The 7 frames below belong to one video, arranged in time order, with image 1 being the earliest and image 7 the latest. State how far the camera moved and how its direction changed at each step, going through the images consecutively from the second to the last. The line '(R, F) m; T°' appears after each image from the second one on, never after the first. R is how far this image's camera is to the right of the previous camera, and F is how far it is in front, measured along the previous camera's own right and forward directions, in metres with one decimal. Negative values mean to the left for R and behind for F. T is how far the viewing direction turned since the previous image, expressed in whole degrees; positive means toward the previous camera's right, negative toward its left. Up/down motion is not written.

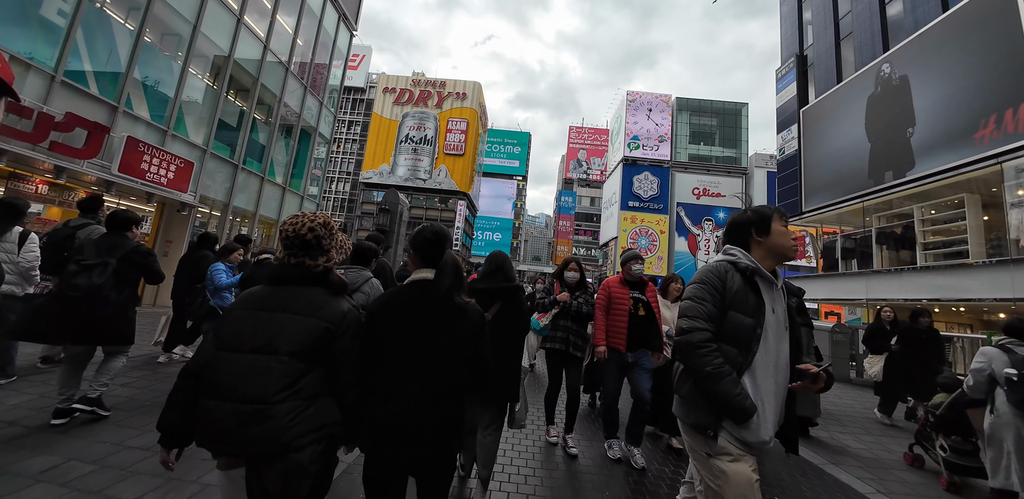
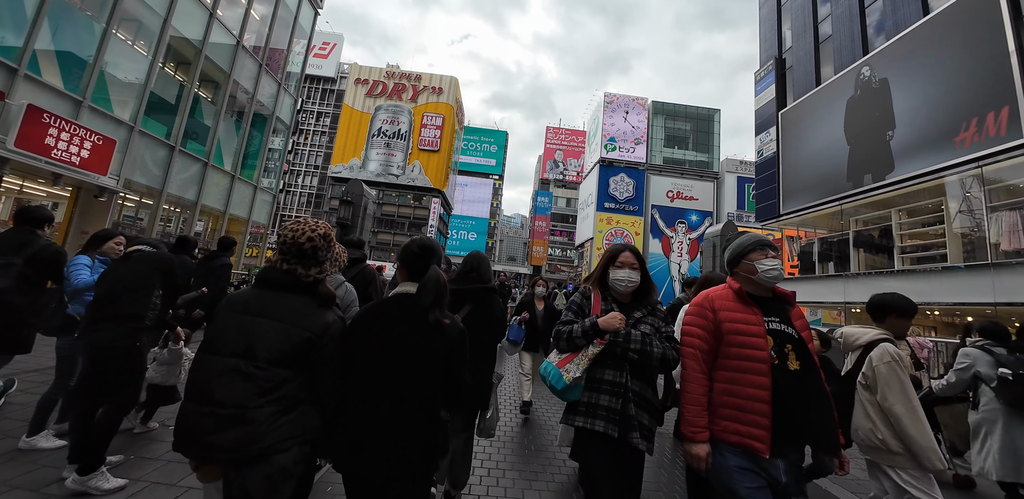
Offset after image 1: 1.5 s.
(0.0, +0.8) m; +4°
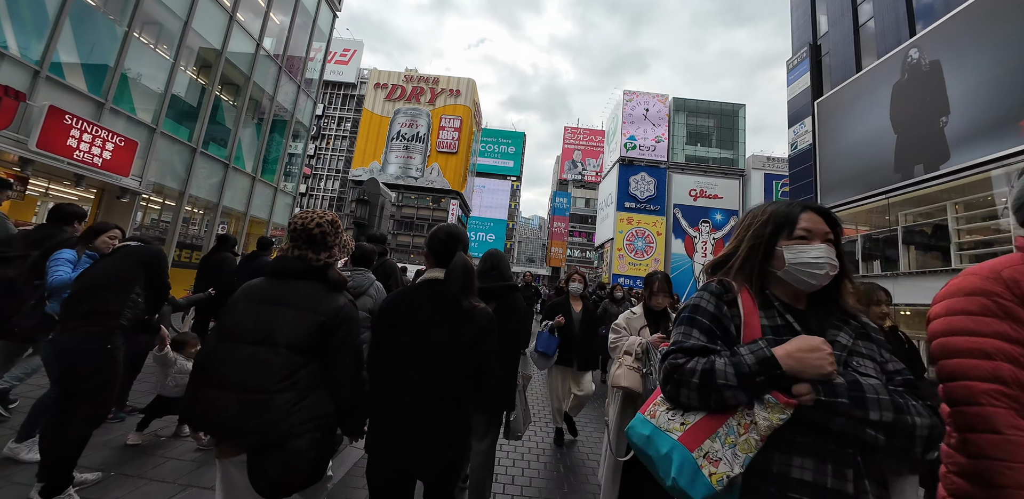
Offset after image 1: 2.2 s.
(0.0, +0.4) m; -3°
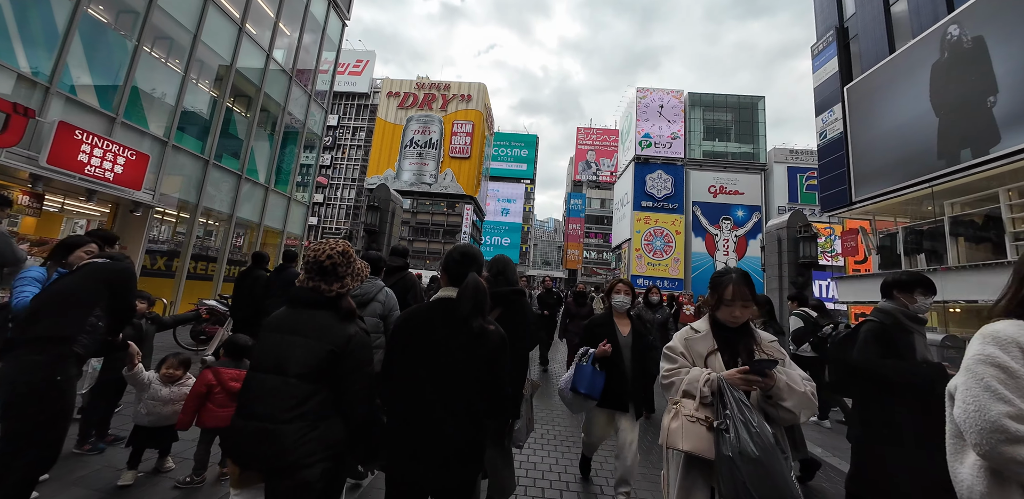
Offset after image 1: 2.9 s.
(0.0, +0.4) m; -2°
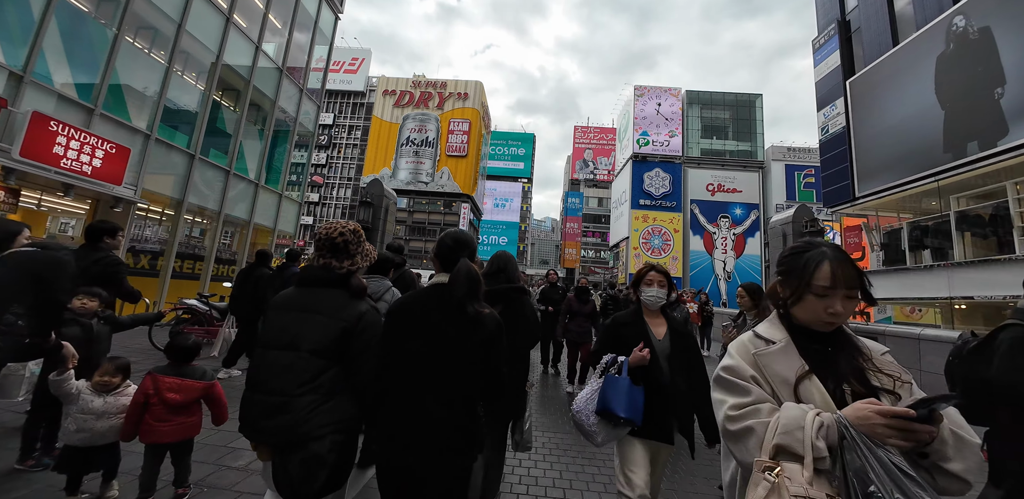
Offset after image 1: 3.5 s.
(0.0, +0.3) m; 0°
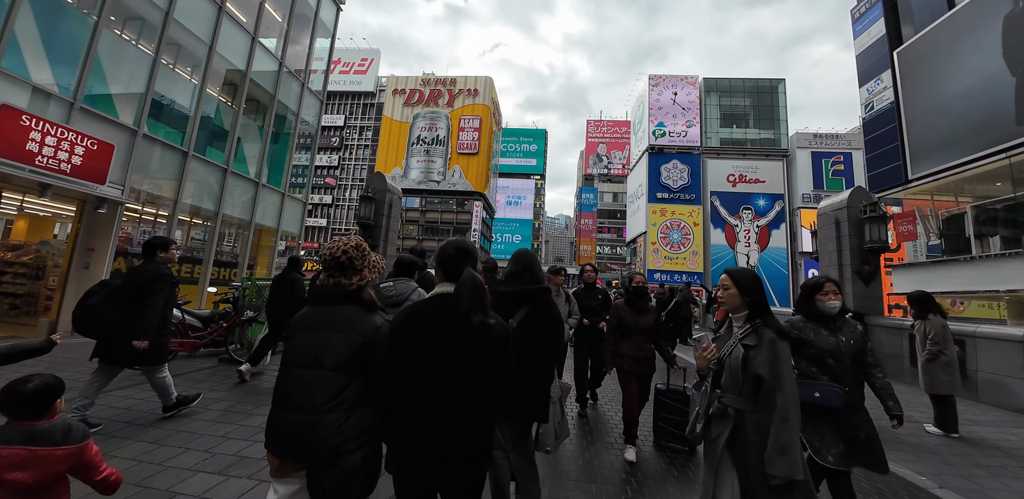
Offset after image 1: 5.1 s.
(0.0, +0.8) m; -2°
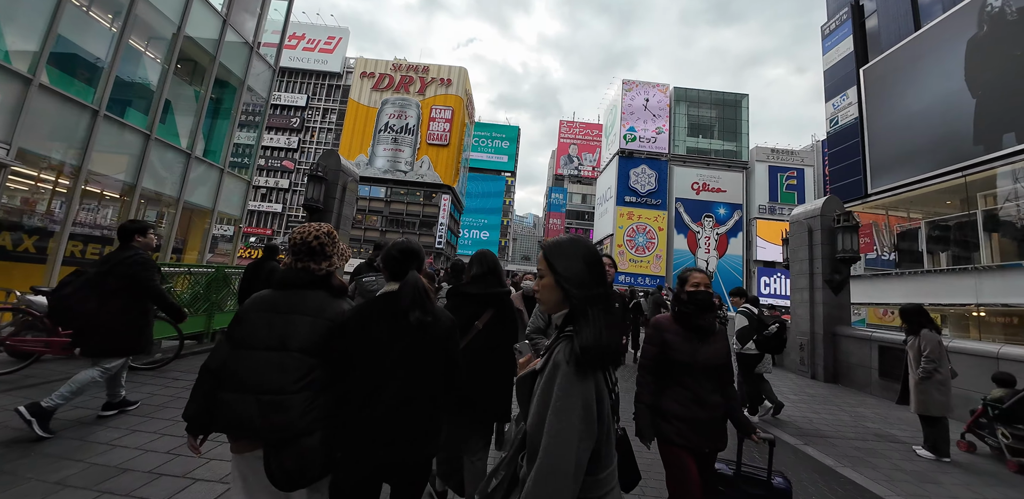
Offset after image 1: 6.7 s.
(0.0, +0.7) m; +5°
